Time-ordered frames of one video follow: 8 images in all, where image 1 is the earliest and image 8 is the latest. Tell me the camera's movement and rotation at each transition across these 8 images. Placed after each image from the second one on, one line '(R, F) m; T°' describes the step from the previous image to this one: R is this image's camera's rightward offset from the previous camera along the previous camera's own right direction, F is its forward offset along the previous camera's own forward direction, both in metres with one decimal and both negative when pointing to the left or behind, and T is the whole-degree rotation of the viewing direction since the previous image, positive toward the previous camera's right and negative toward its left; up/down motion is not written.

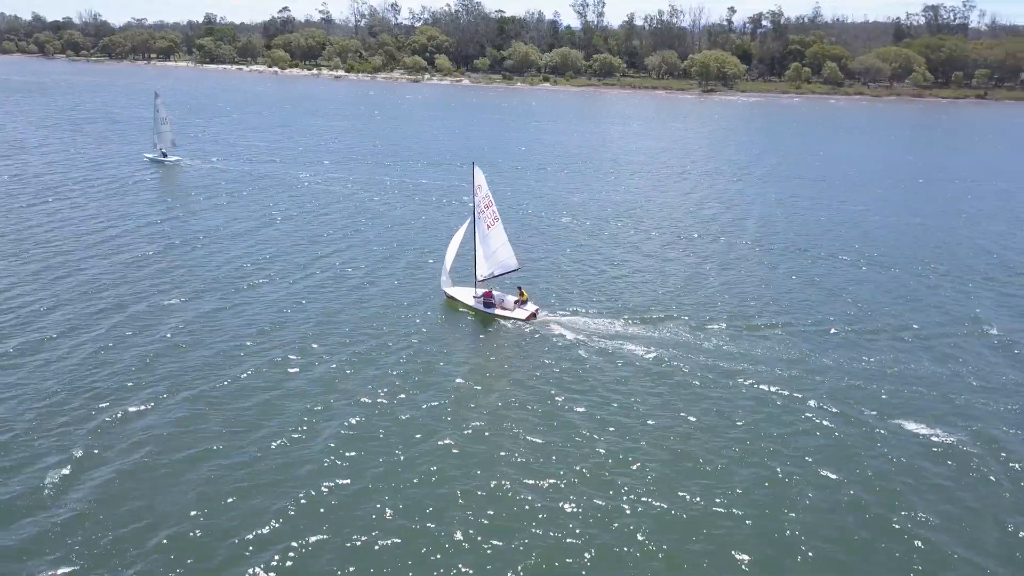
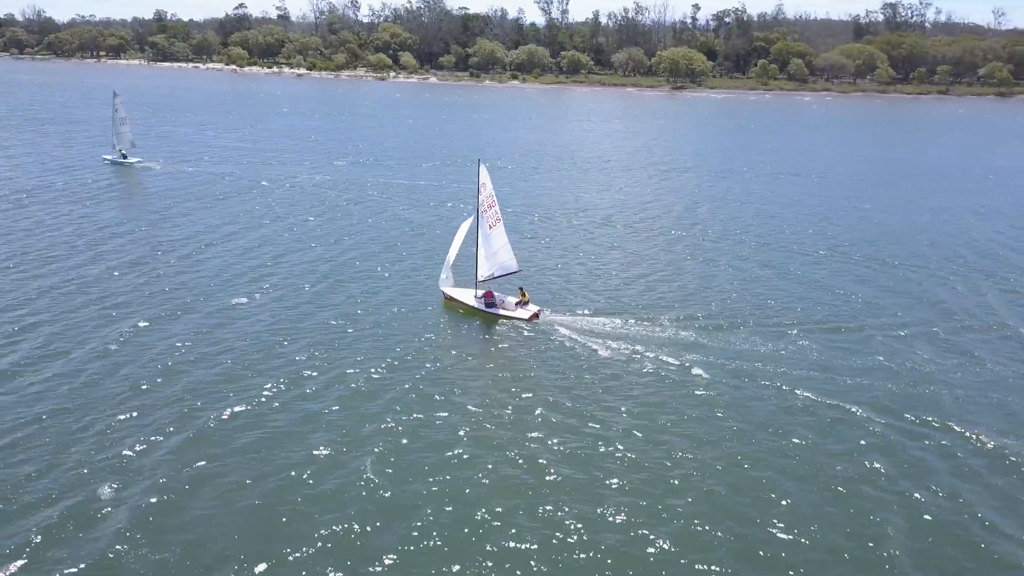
(-3.2, +1.0) m; +3°
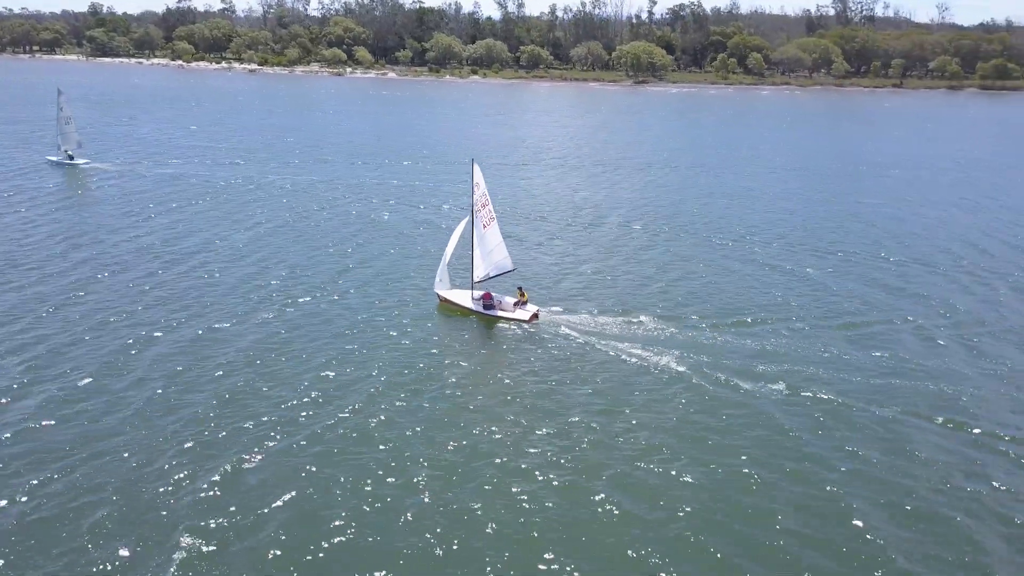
(-3.5, +1.3) m; +3°
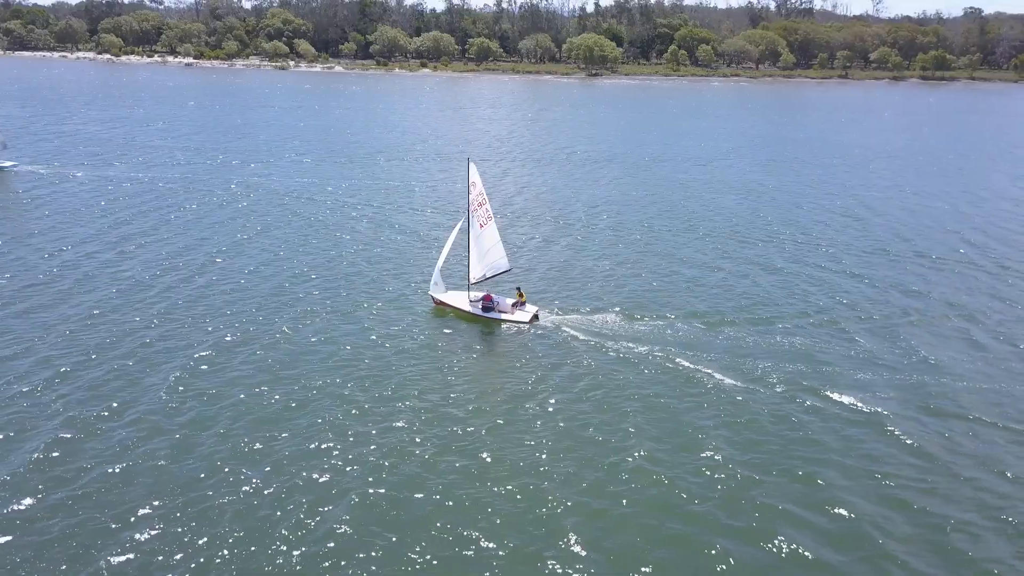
(-4.4, +2.0) m; +4°
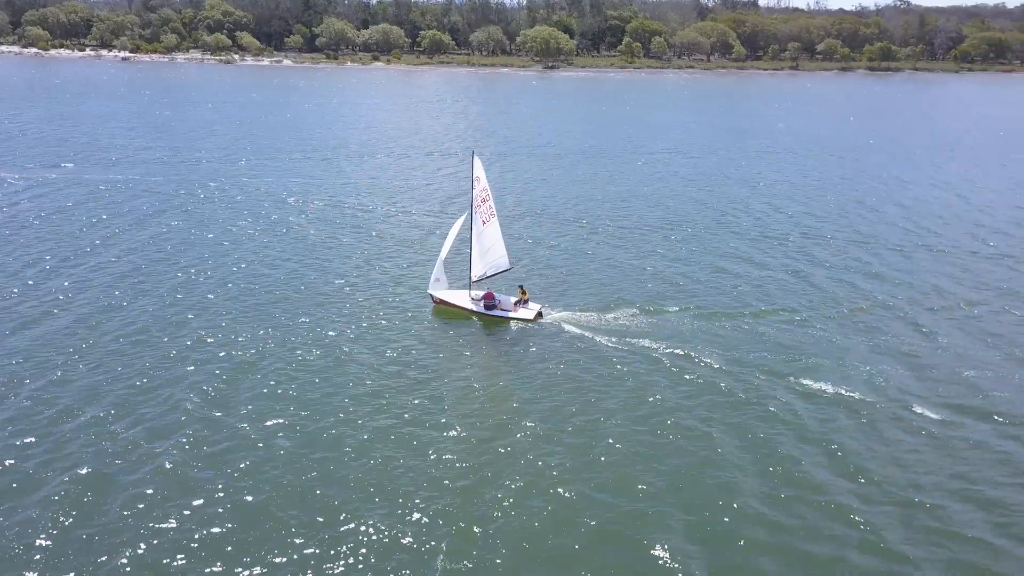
(-4.4, +1.9) m; +4°
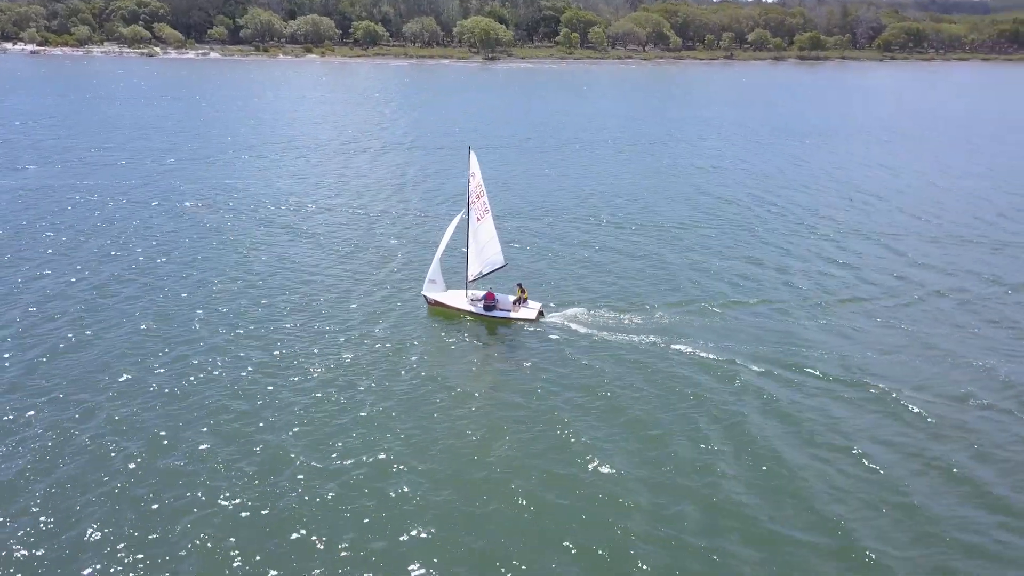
(-5.2, +2.3) m; +5°
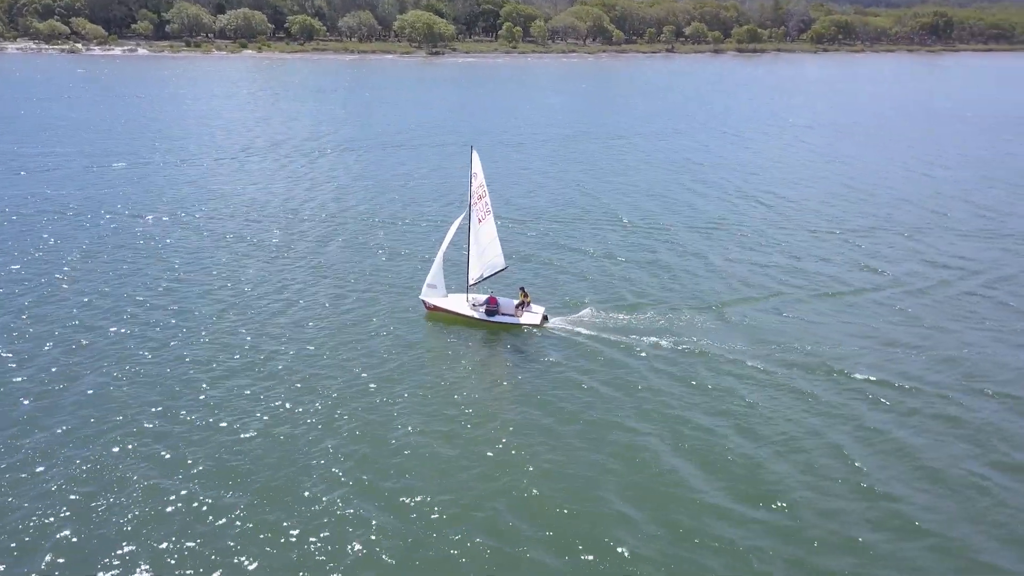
(-4.9, +2.2) m; +5°
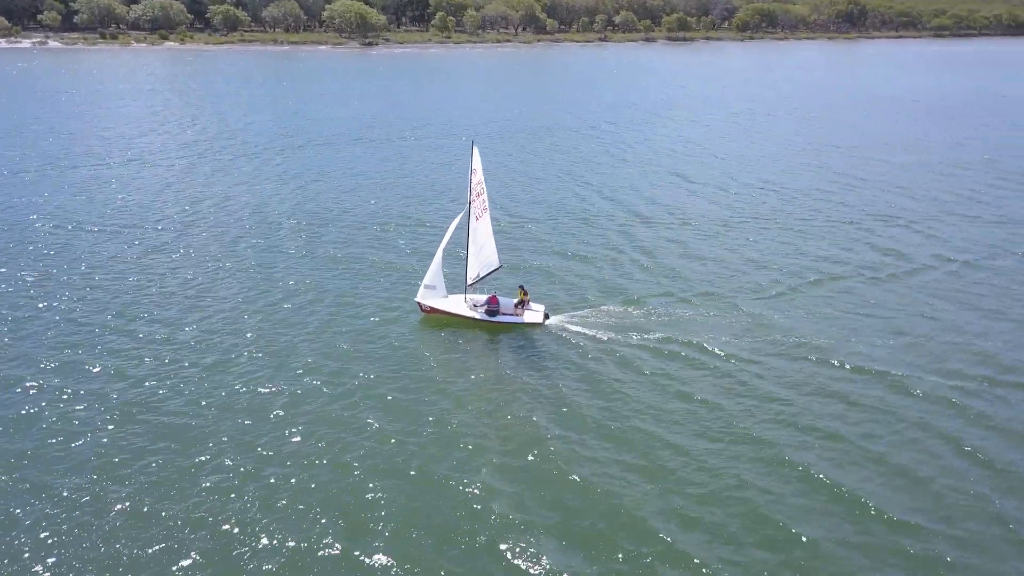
(-5.2, +1.7) m; +6°
